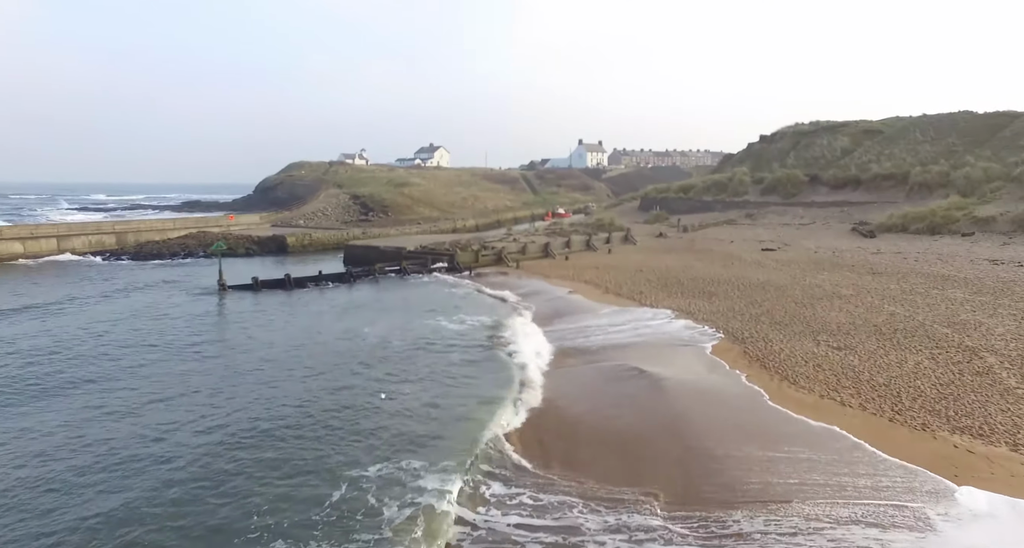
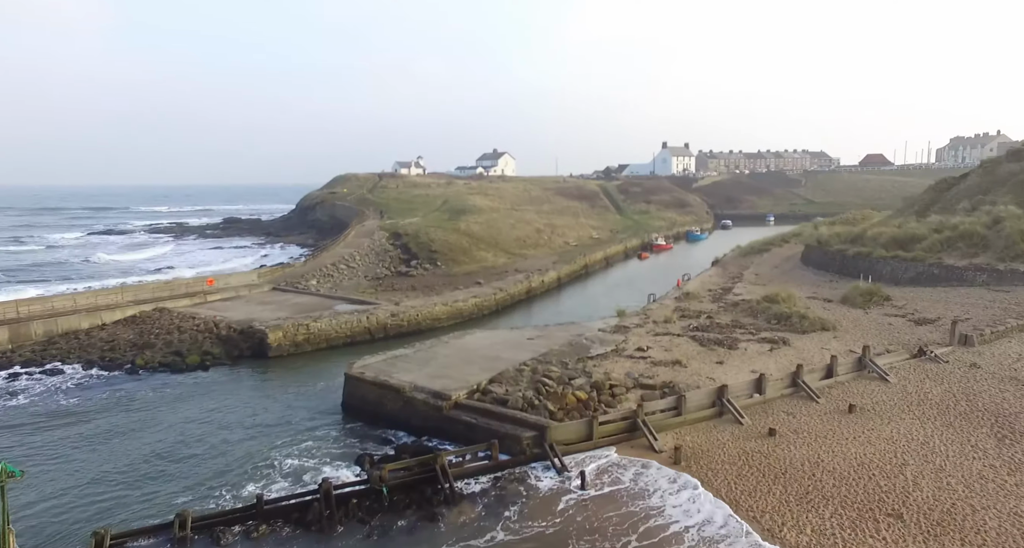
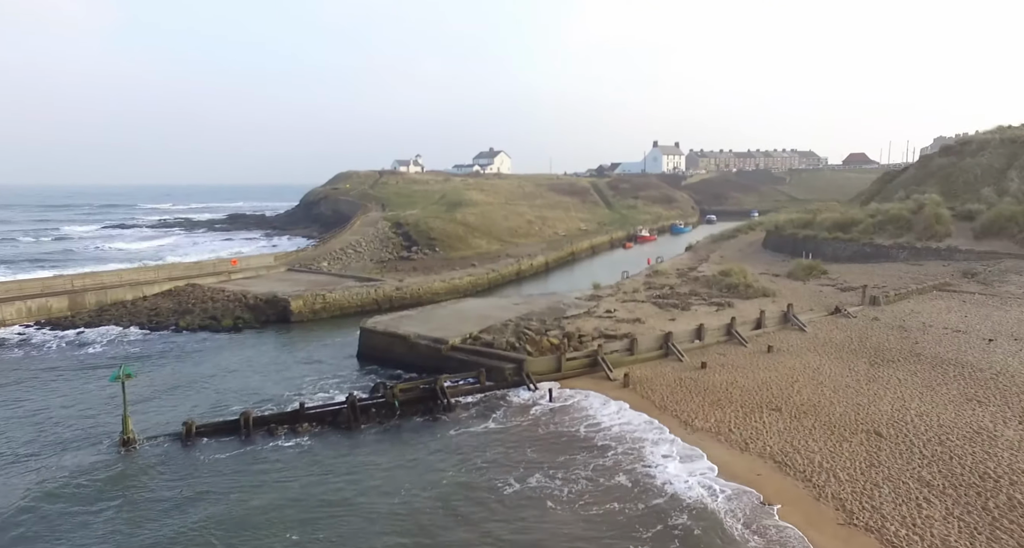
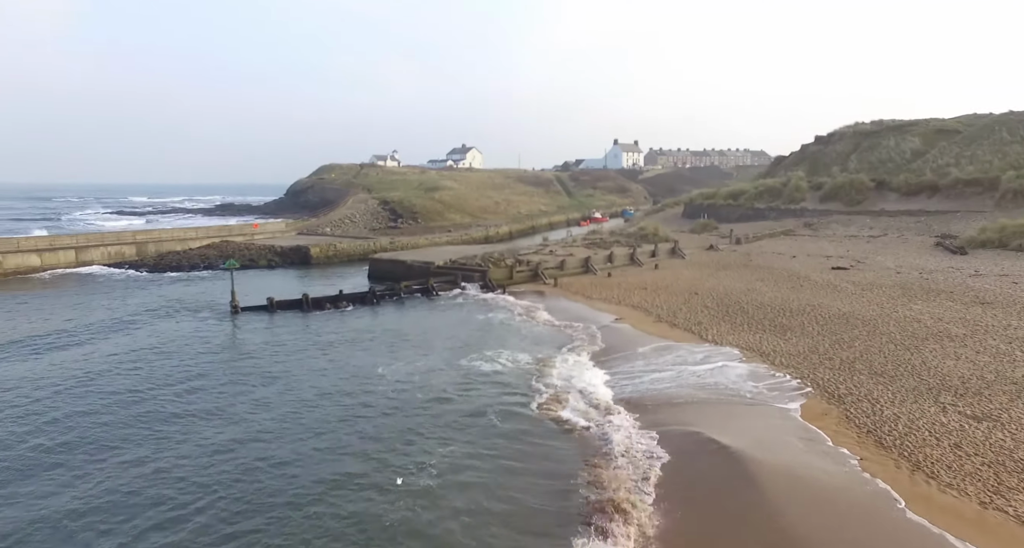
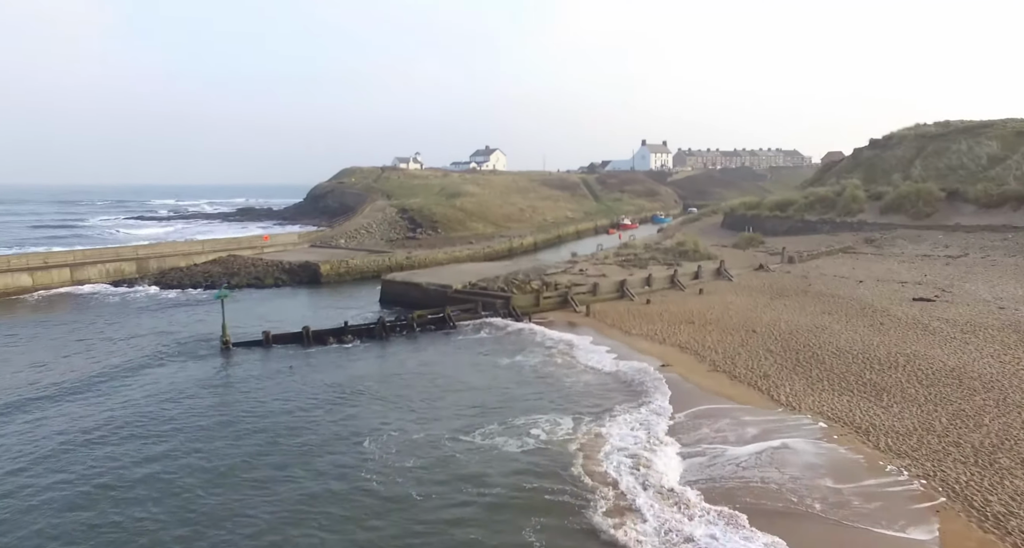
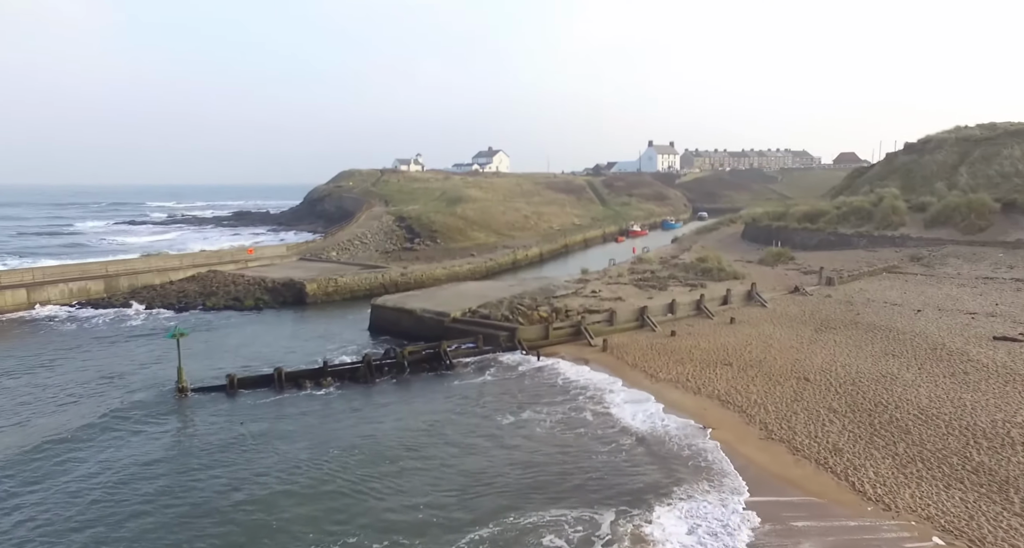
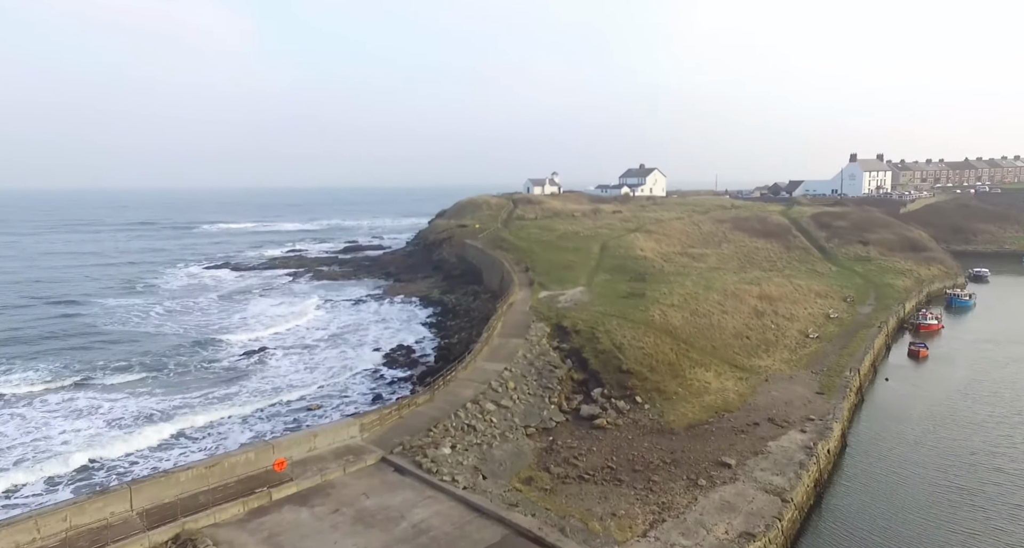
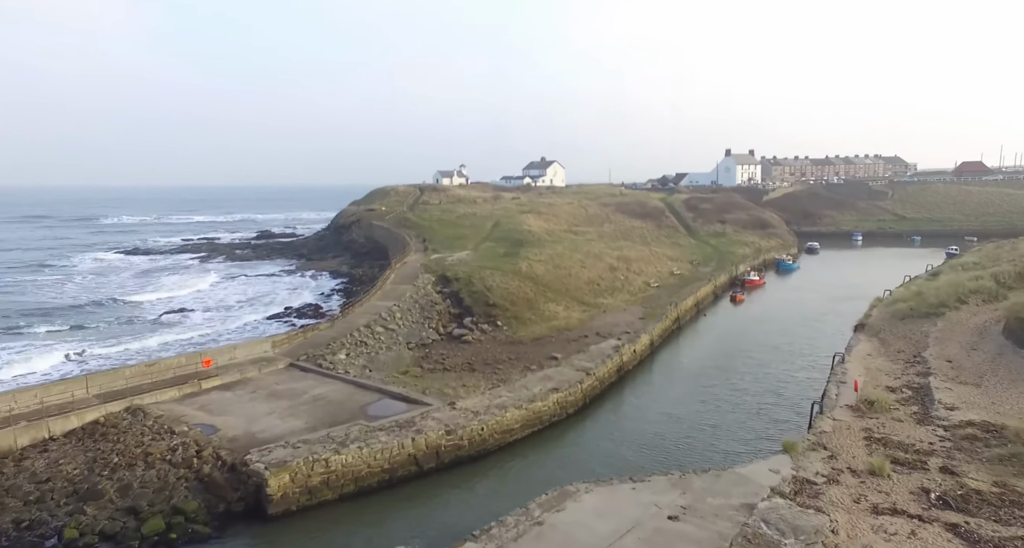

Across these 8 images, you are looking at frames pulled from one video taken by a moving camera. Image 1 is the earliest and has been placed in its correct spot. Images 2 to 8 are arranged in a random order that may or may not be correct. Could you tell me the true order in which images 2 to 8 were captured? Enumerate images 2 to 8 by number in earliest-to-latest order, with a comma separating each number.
4, 5, 6, 3, 2, 8, 7
